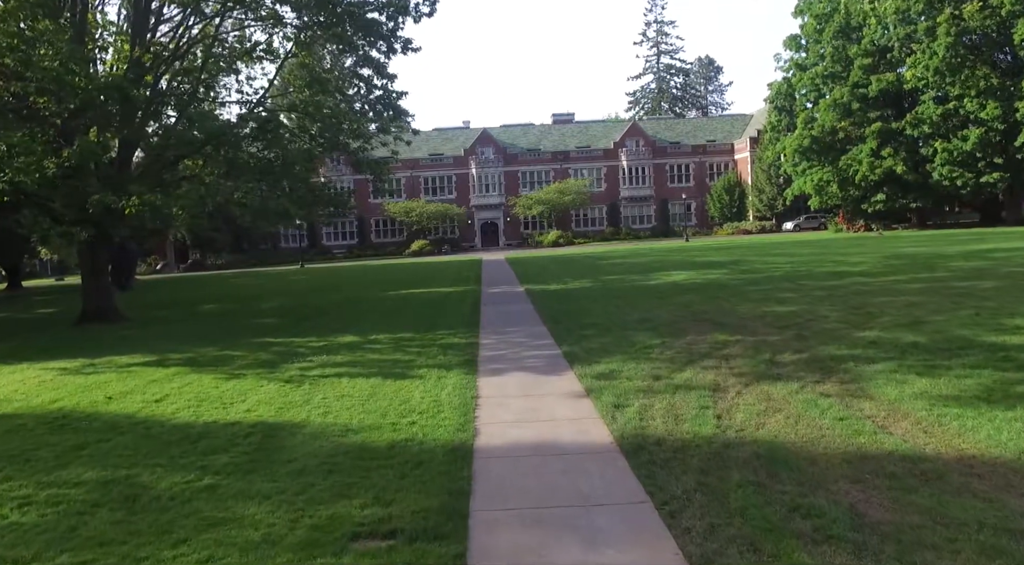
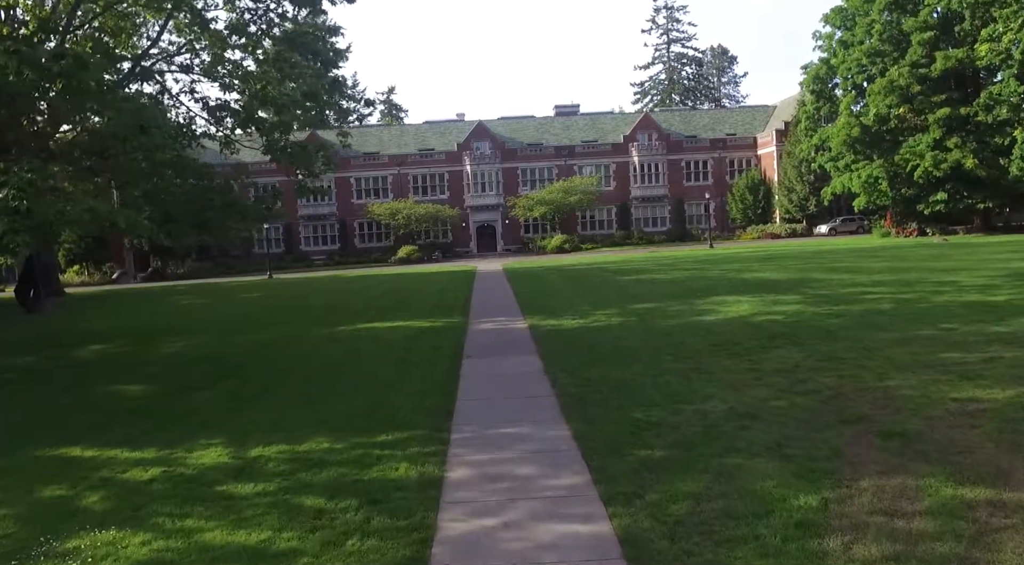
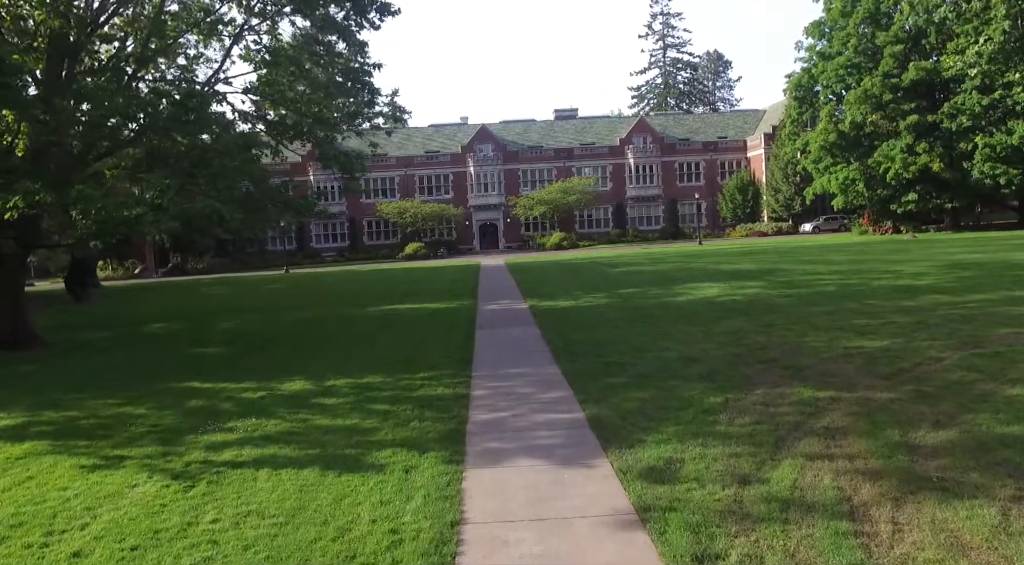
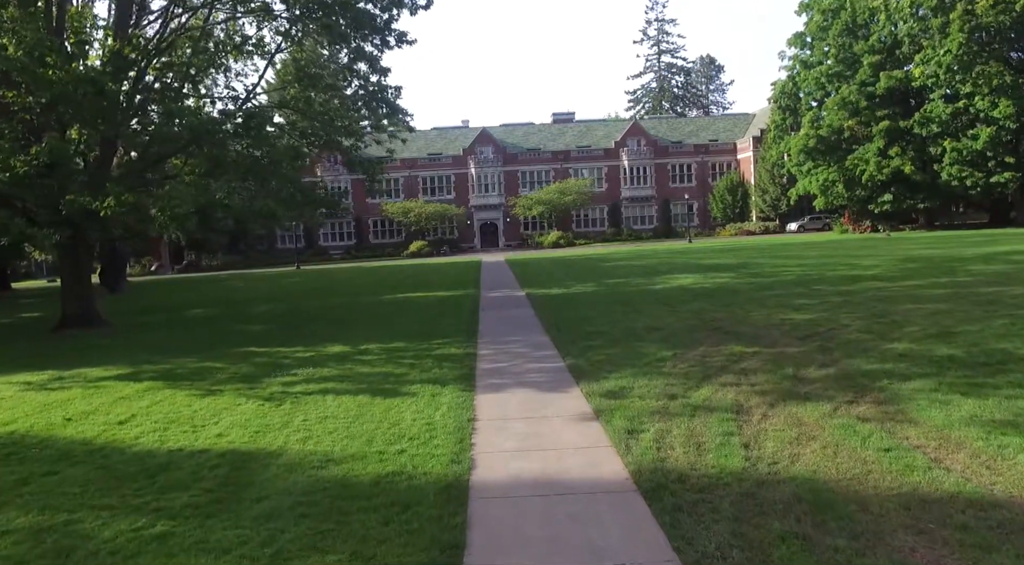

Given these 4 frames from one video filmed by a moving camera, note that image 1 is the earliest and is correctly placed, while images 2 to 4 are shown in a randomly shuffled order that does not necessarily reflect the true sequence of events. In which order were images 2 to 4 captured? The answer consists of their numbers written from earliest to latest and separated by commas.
4, 3, 2
